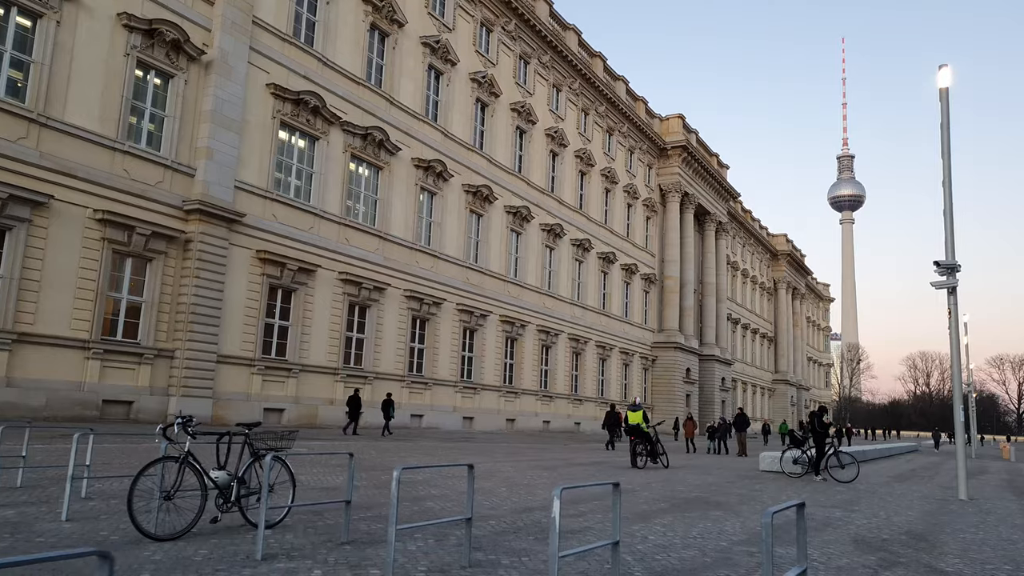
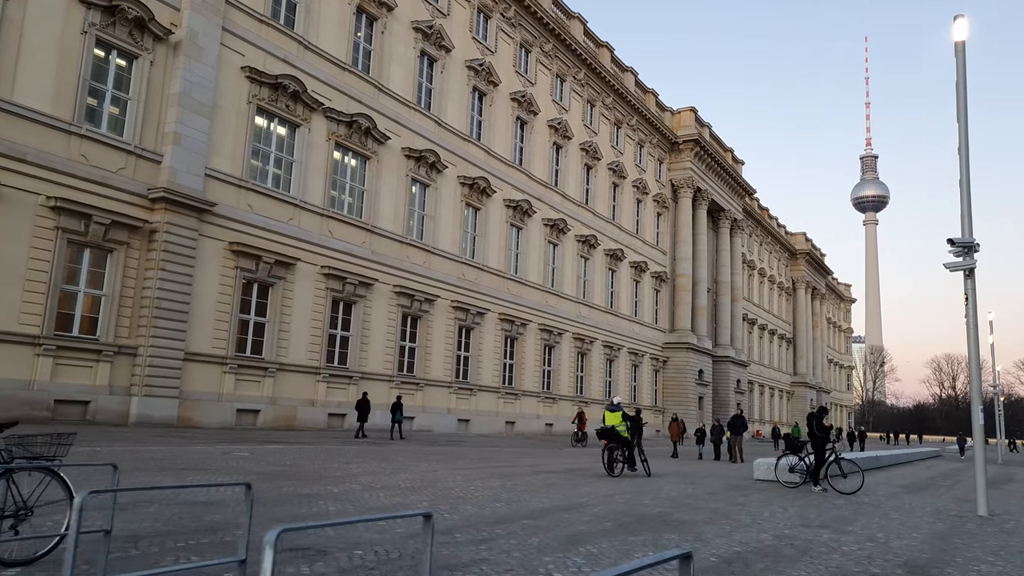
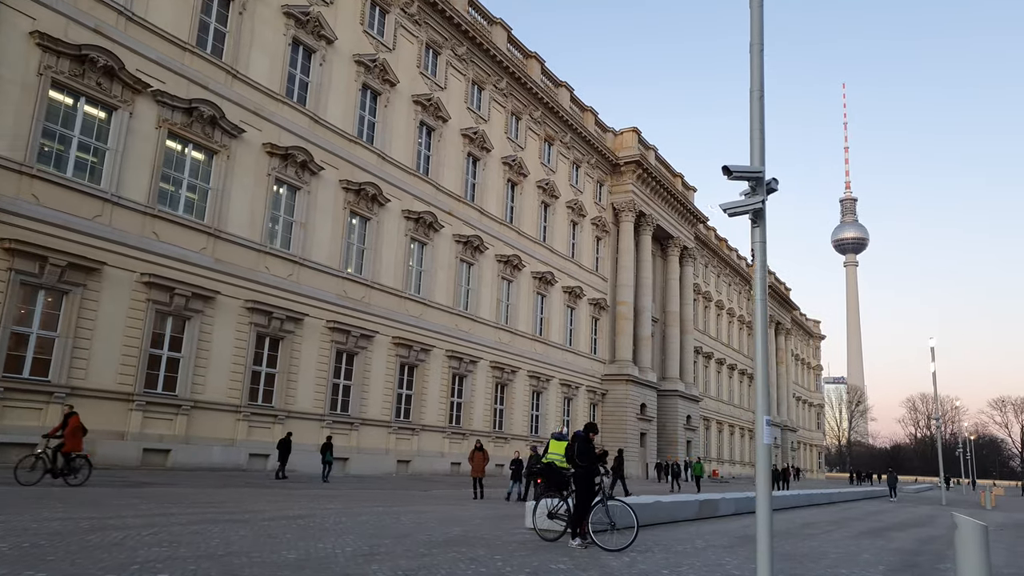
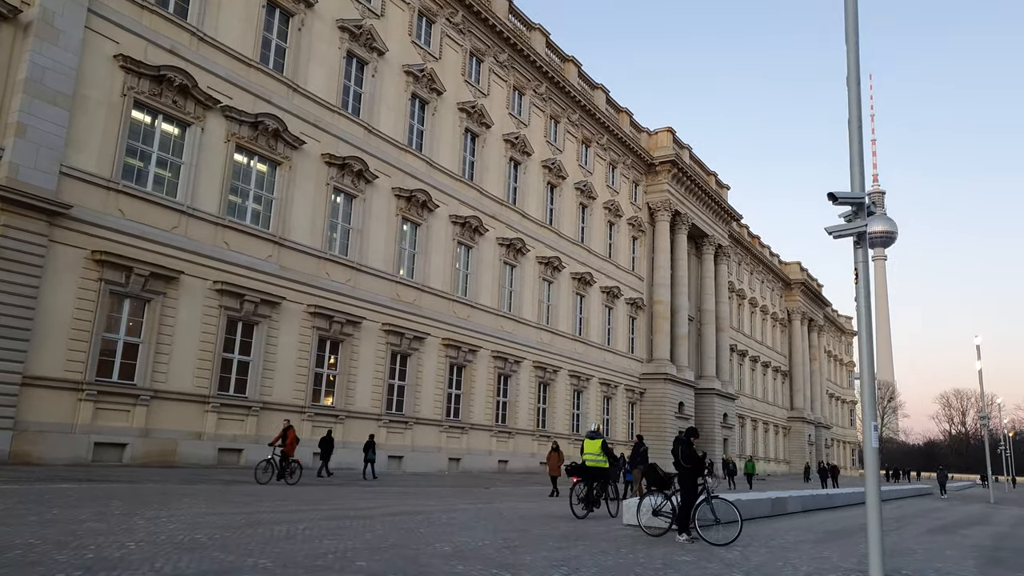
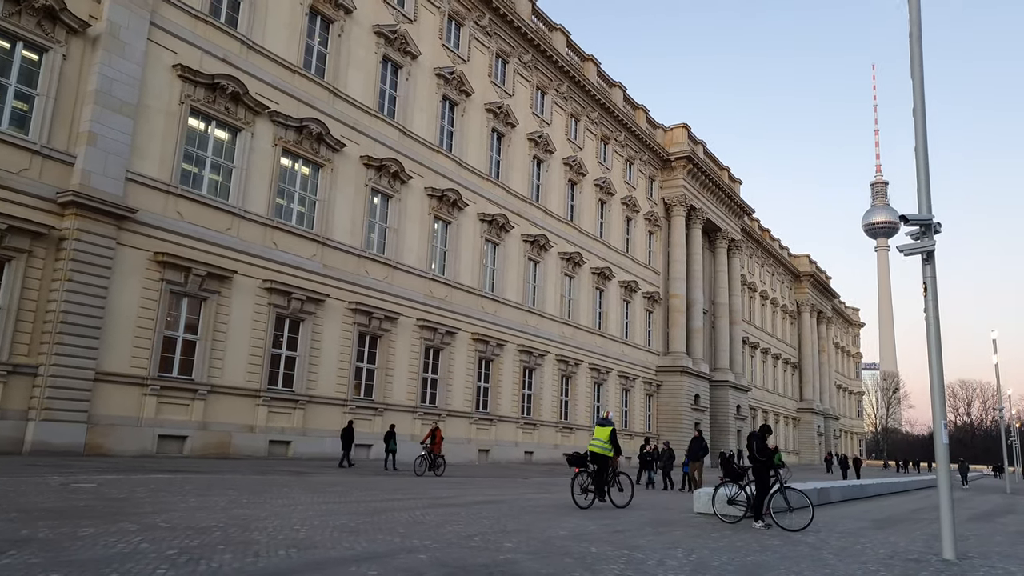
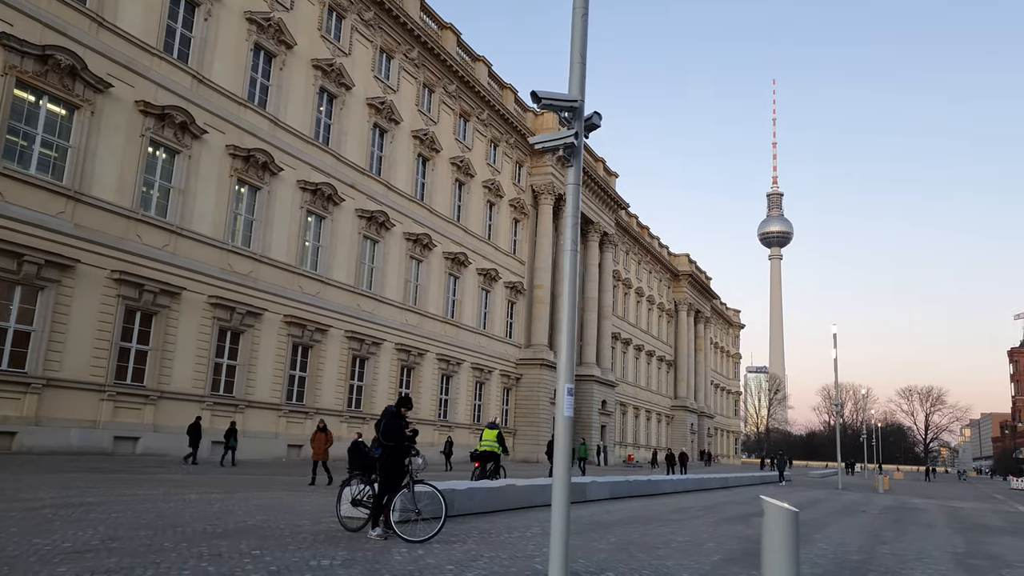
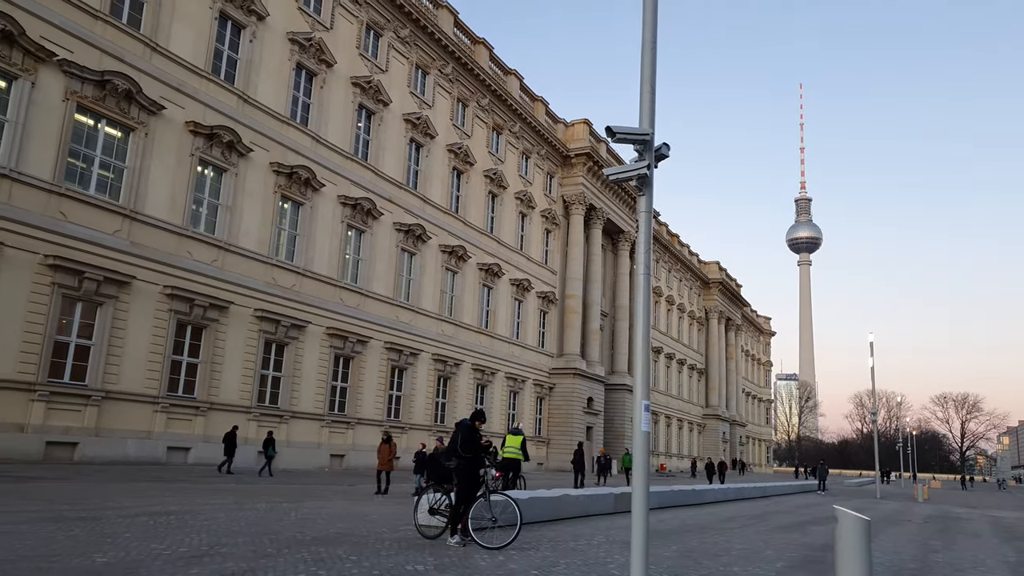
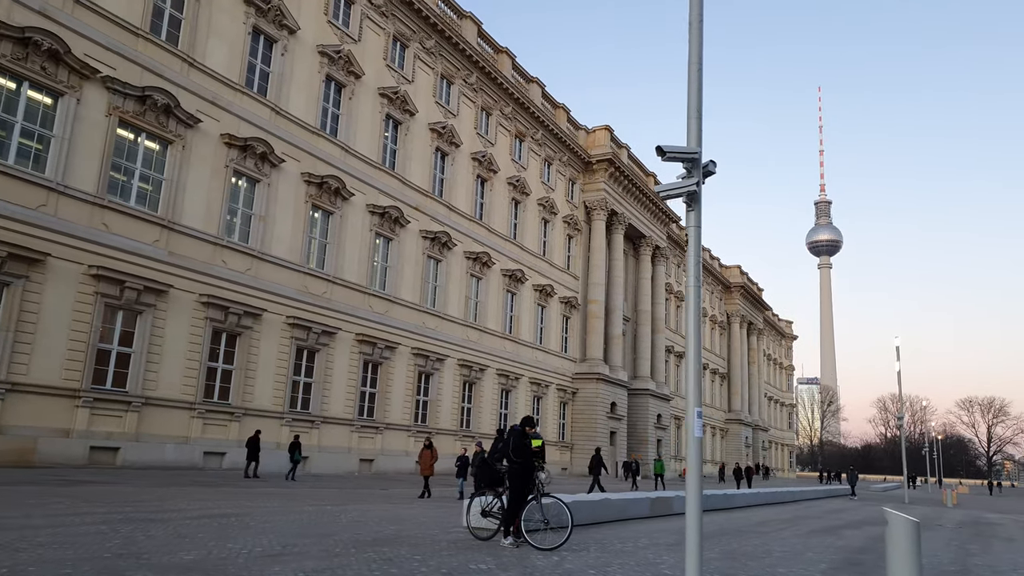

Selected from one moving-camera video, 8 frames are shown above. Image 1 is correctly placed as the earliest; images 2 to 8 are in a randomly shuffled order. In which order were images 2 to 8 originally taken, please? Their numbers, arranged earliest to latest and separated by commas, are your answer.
2, 5, 4, 3, 8, 7, 6
